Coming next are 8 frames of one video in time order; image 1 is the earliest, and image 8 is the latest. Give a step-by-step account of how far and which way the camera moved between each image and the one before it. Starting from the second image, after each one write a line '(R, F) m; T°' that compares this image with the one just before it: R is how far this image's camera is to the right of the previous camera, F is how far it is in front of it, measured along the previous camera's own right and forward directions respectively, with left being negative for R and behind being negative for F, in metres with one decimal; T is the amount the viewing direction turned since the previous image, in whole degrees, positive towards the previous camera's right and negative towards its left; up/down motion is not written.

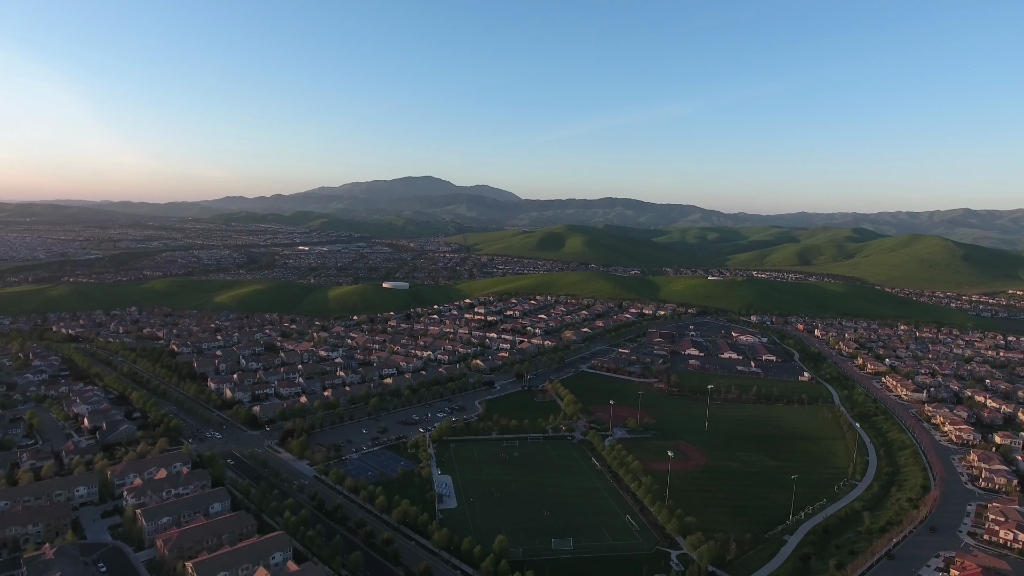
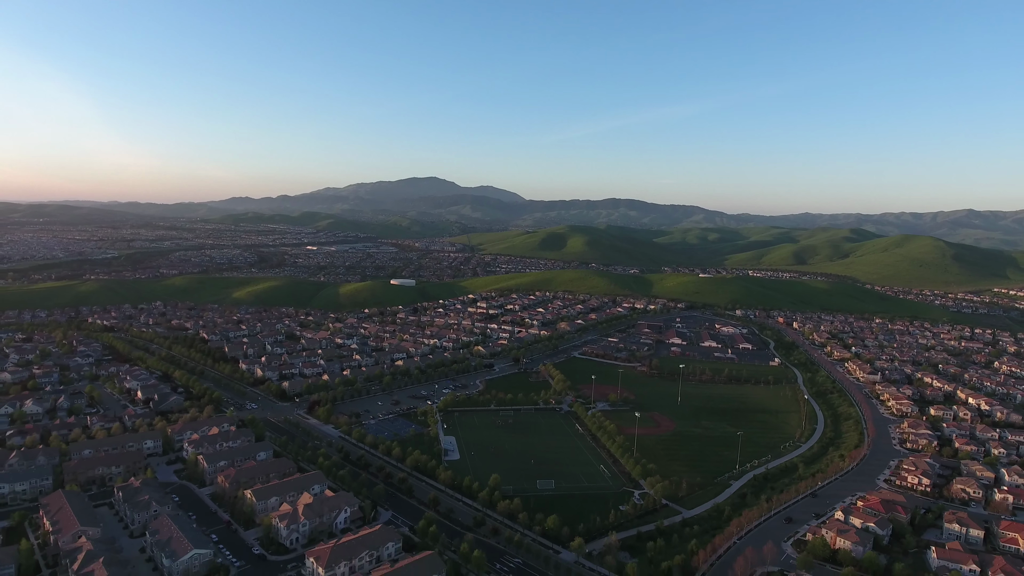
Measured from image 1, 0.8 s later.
(+0.5, -4.6) m; 0°
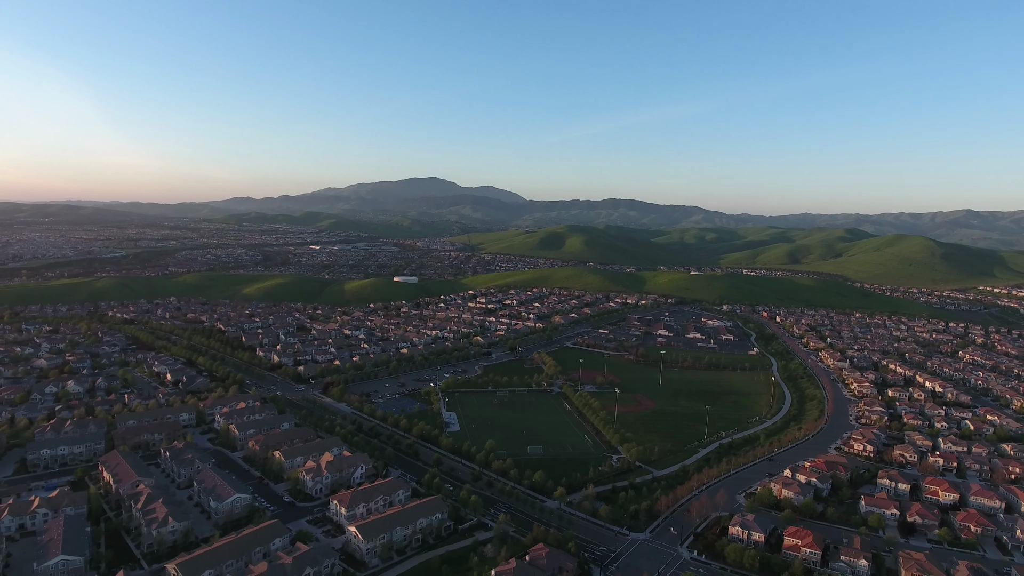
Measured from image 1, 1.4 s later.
(+0.3, -3.5) m; 0°
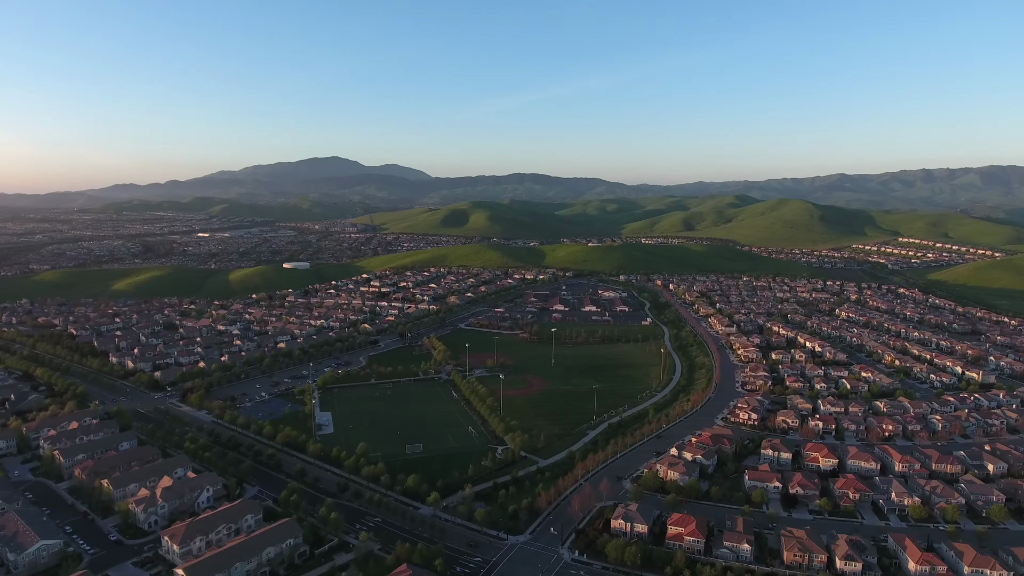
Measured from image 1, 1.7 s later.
(+1.8, +2.1) m; +8°
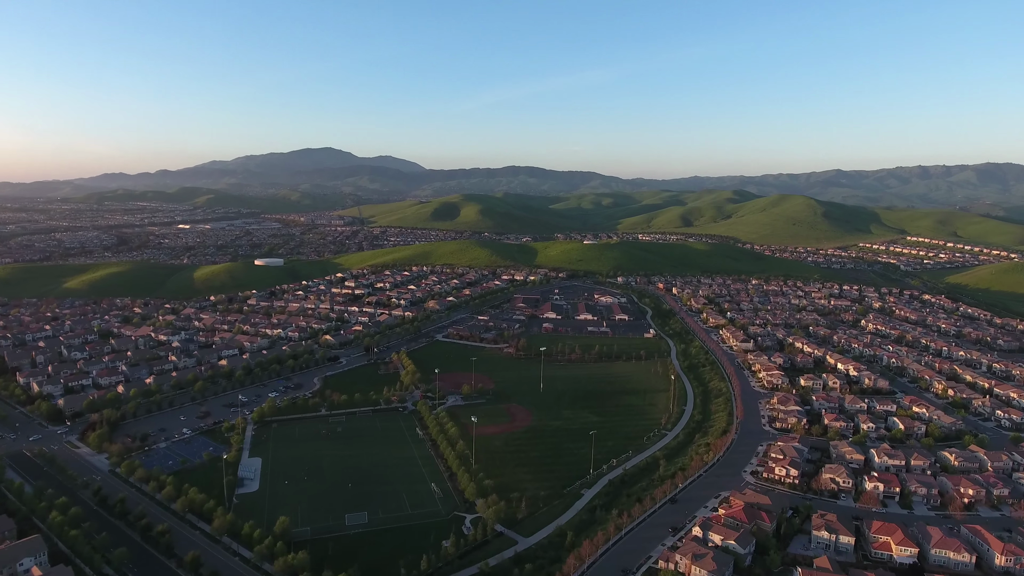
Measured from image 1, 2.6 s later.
(+0.6, +6.2) m; +1°
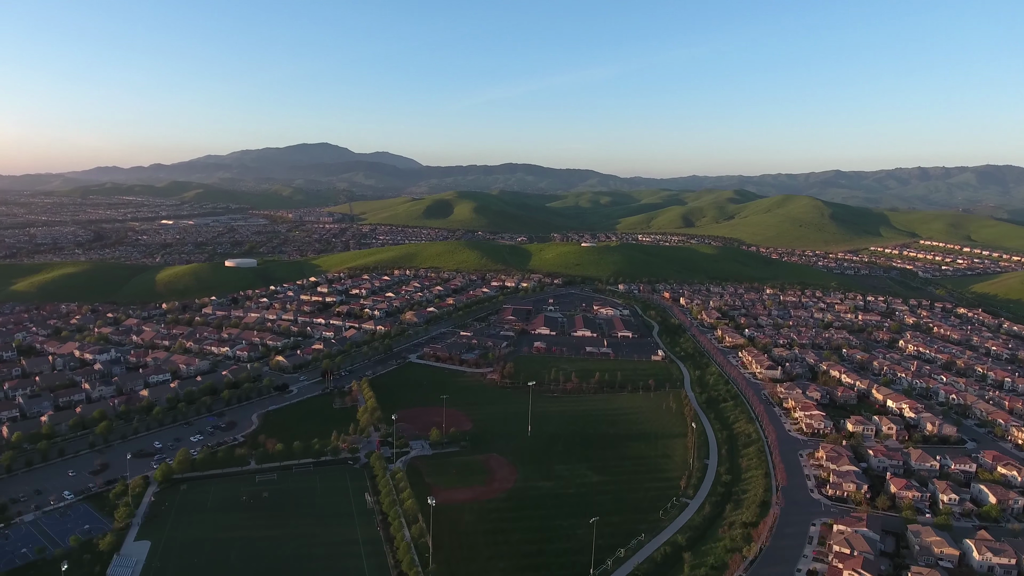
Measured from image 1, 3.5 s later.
(+0.6, +6.2) m; 0°
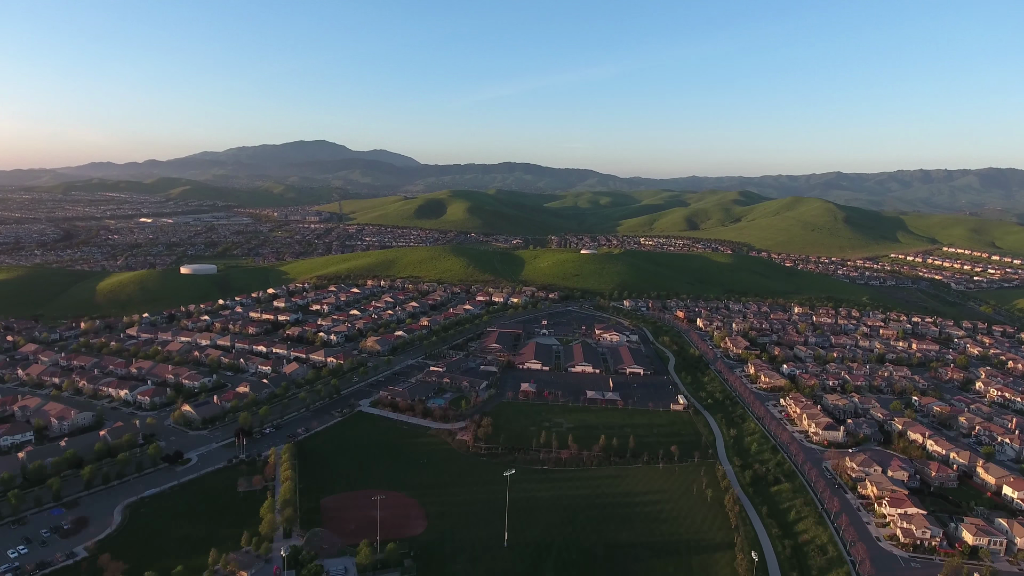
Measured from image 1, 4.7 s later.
(+0.8, +8.2) m; 0°
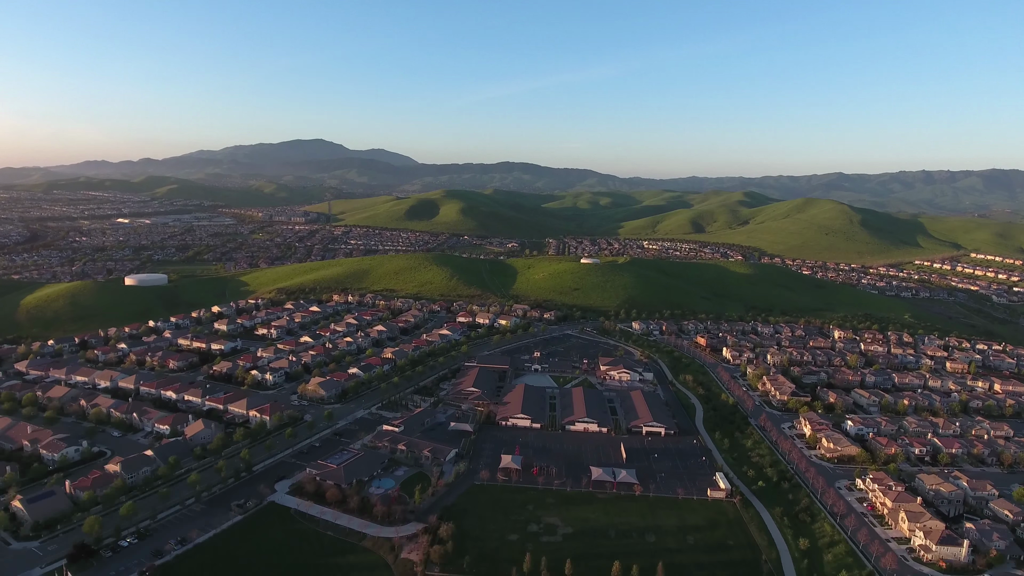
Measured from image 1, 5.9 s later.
(+0.7, +8.2) m; 0°
